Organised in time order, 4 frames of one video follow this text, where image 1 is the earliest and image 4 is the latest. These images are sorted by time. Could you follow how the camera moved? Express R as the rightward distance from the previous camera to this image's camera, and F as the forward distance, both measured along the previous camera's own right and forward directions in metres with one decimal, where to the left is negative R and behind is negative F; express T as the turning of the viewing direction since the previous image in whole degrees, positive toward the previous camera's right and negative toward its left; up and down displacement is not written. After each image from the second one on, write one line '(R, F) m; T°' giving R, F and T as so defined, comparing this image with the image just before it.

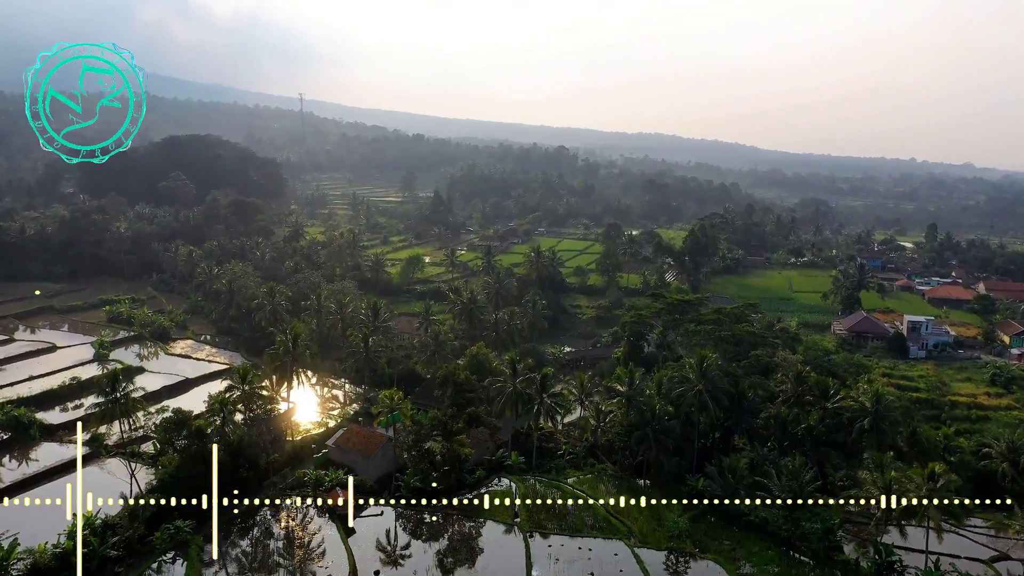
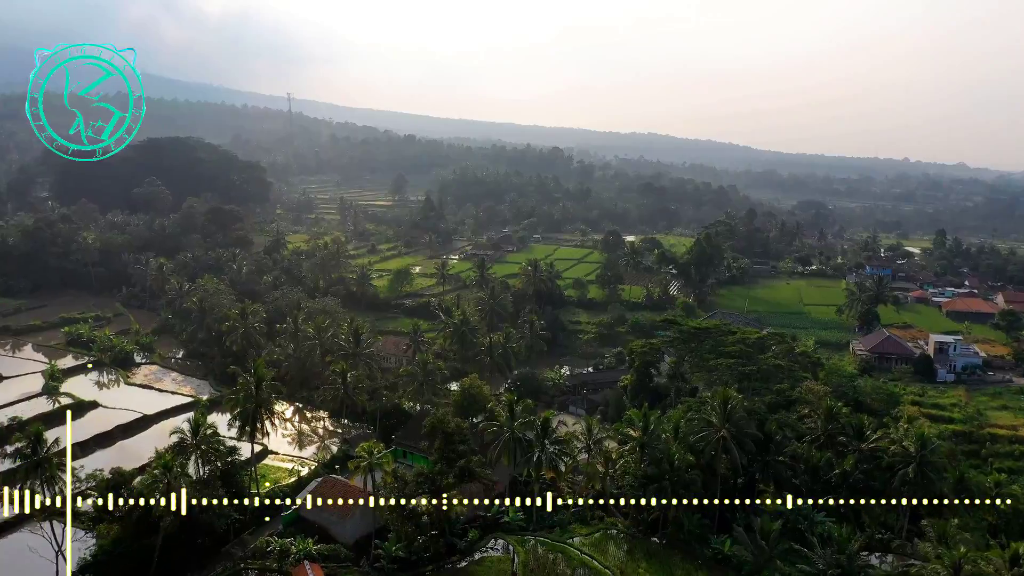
(-0.1, +3.2) m; +1°
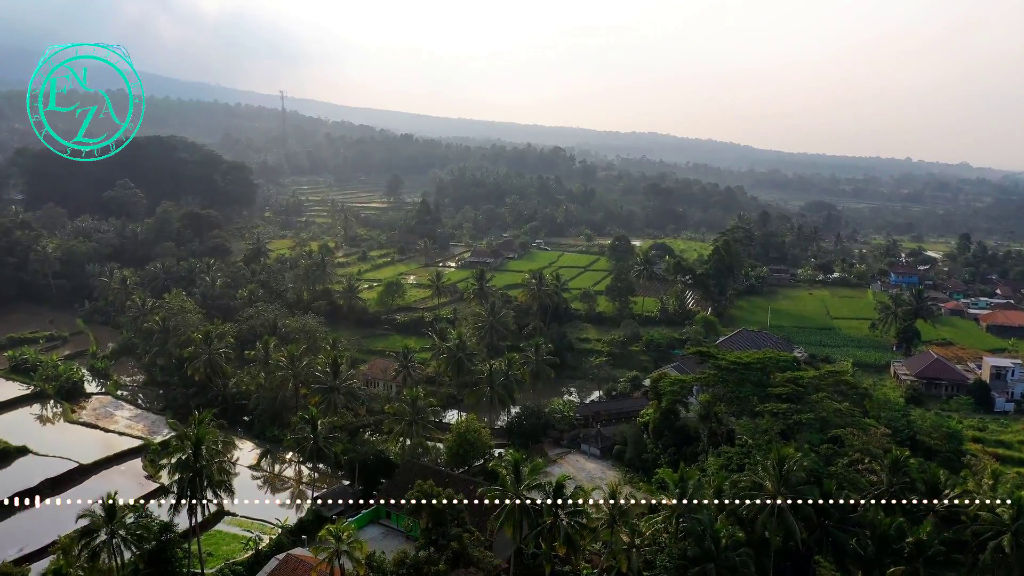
(-0.2, +4.3) m; 0°
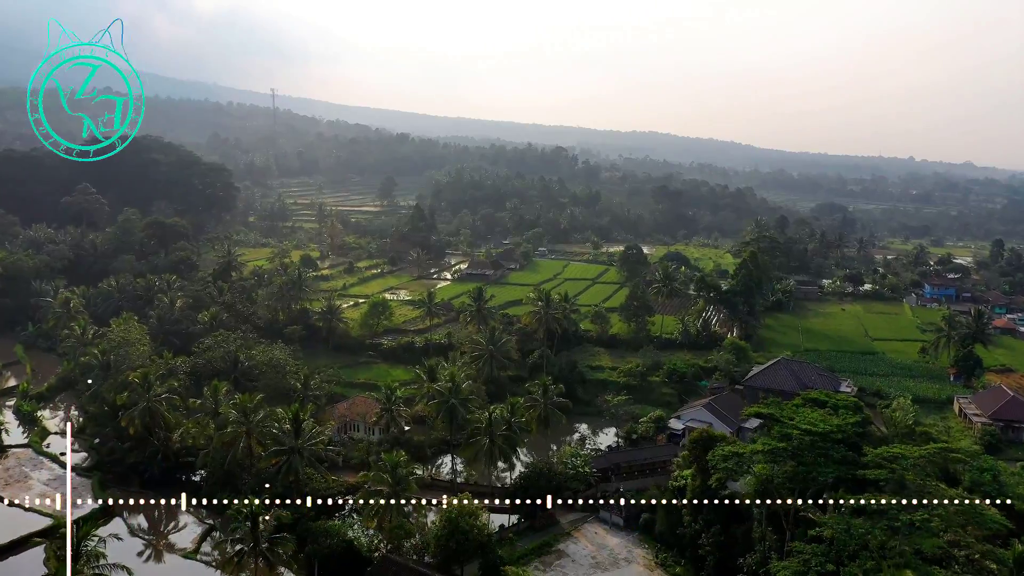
(-0.2, +5.2) m; 0°
